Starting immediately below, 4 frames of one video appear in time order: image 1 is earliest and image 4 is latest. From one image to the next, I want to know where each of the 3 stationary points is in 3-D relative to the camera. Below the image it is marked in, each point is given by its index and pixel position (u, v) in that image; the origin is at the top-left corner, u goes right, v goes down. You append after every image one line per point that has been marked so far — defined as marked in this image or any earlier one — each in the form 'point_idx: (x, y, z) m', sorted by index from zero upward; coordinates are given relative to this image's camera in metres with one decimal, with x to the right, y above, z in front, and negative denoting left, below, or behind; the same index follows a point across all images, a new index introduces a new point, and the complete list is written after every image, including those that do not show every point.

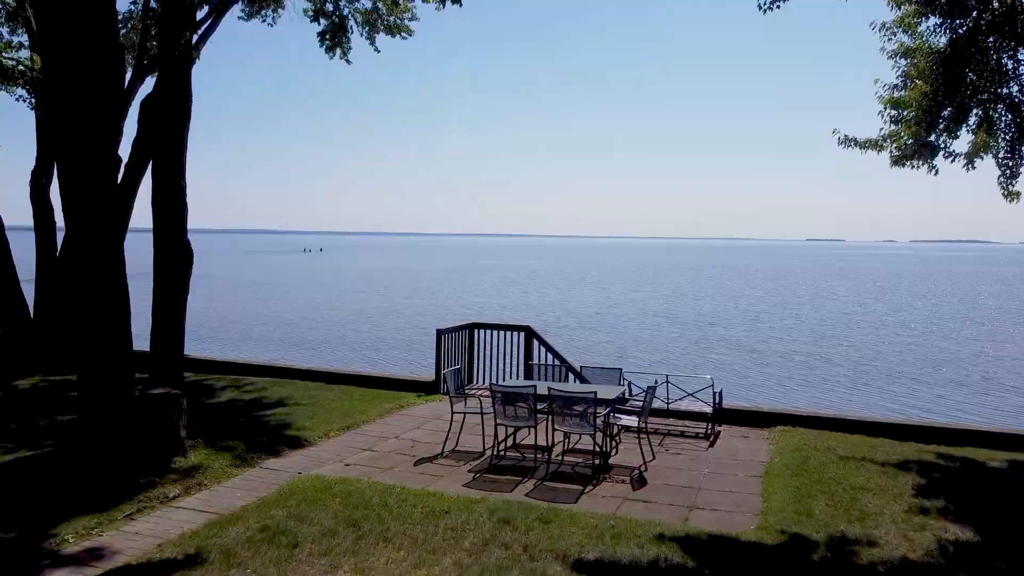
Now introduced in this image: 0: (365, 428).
0: (-1.8, -1.7, +9.0) m
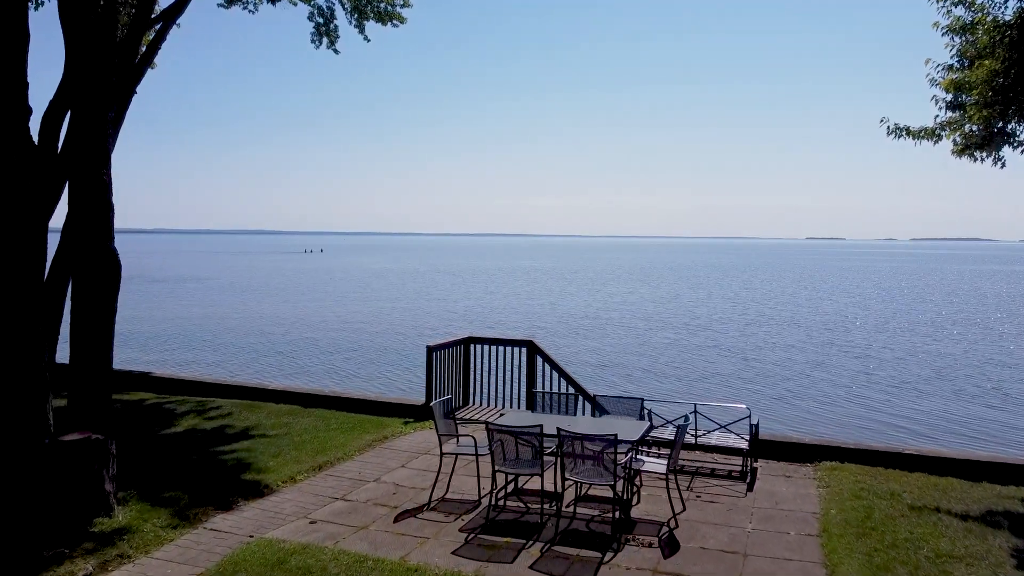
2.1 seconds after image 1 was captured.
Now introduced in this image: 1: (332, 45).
0: (-1.8, -1.9, +7.6) m
1: (-3.7, +5.1, +15.5) m
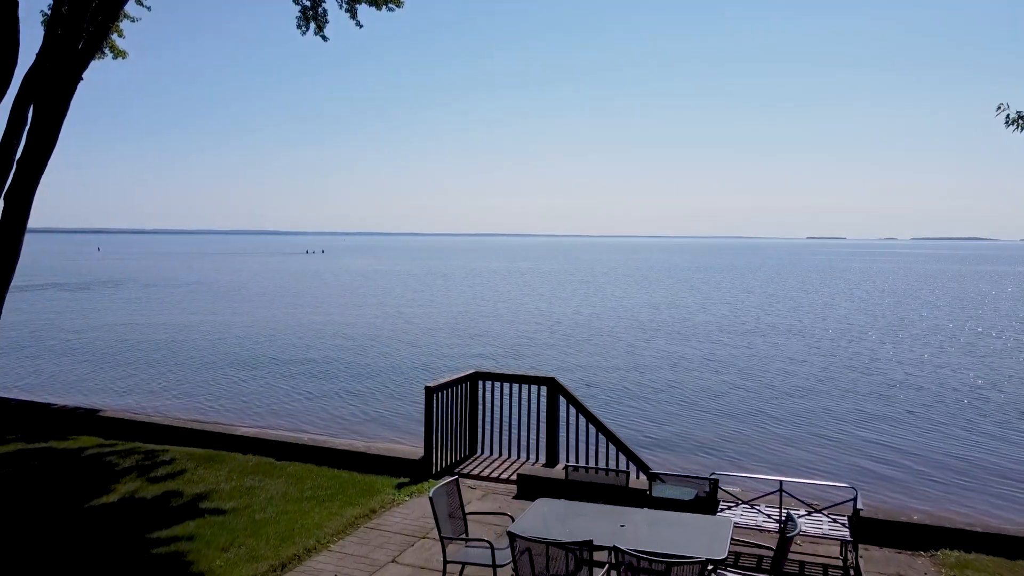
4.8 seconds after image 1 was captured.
0: (-1.6, -2.2, +5.7) m
1: (-3.5, +4.8, +13.6) m
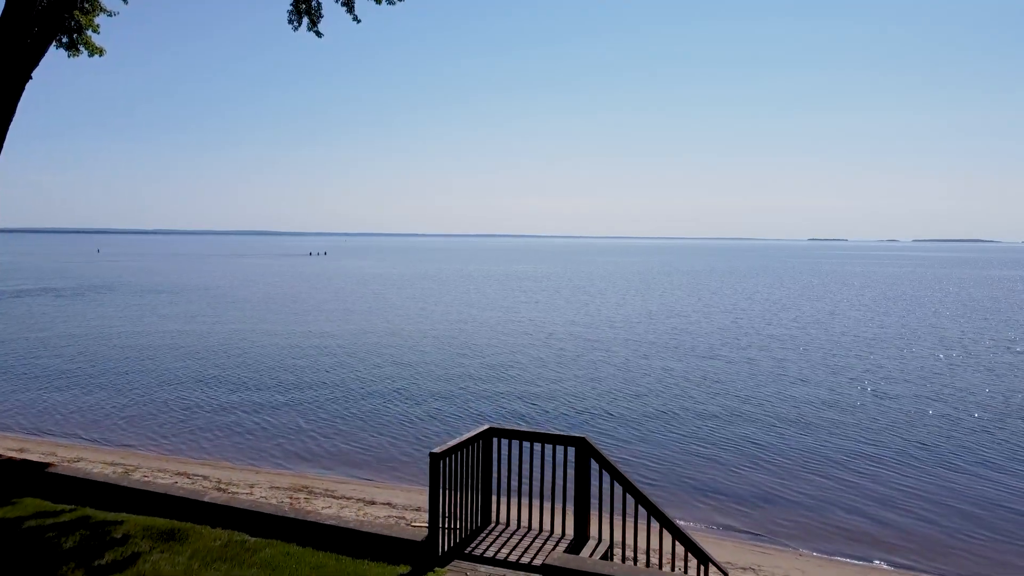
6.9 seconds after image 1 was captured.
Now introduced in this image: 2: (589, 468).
0: (-1.3, -2.6, +4.3) m
1: (-3.3, +4.3, +12.2) m
2: (+0.8, -1.8, +7.3) m
